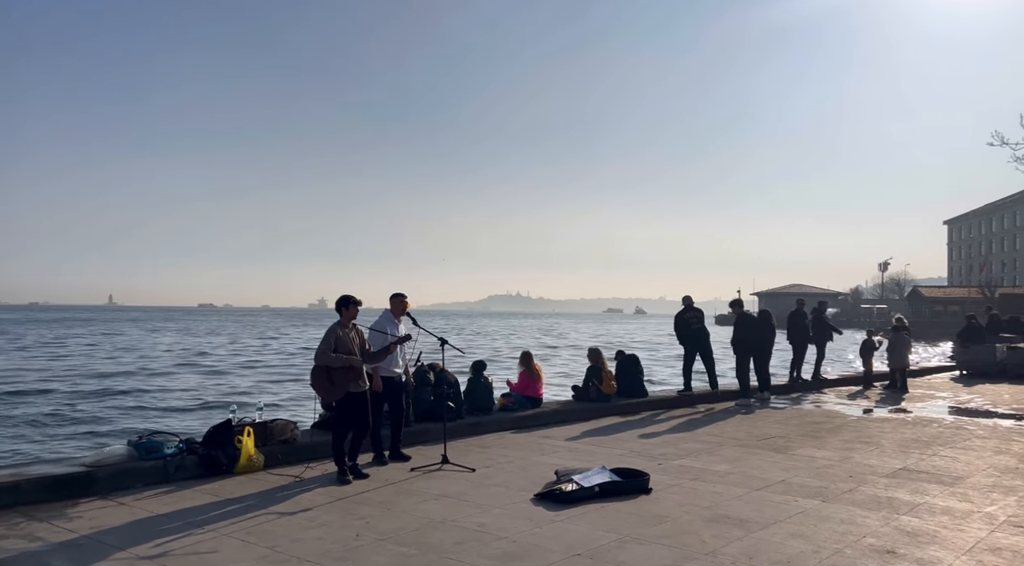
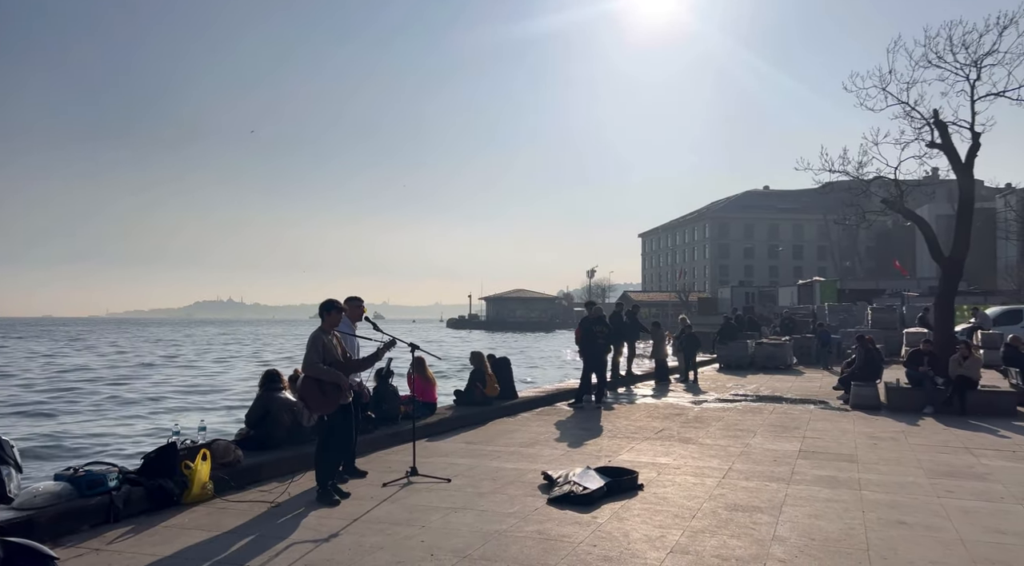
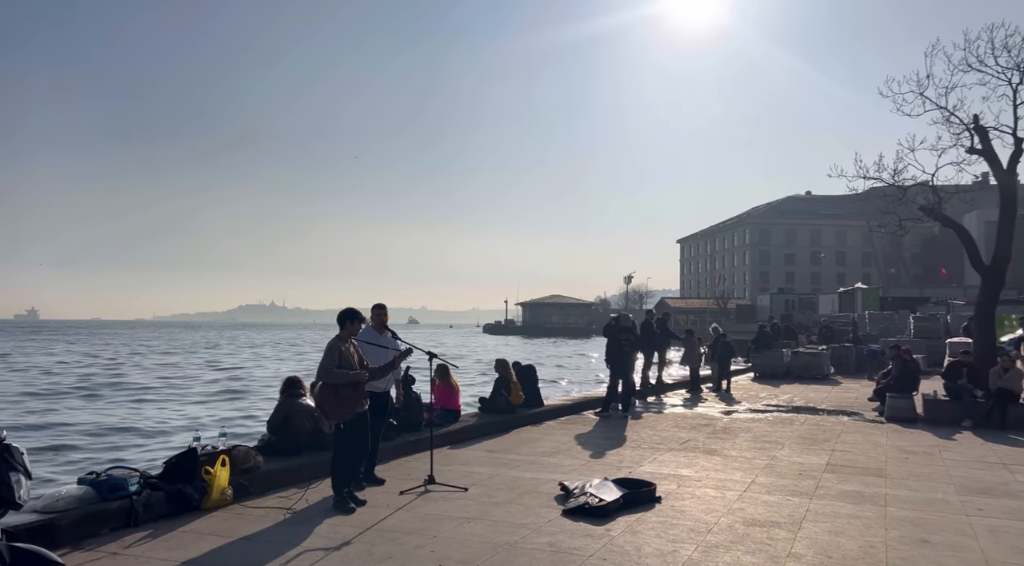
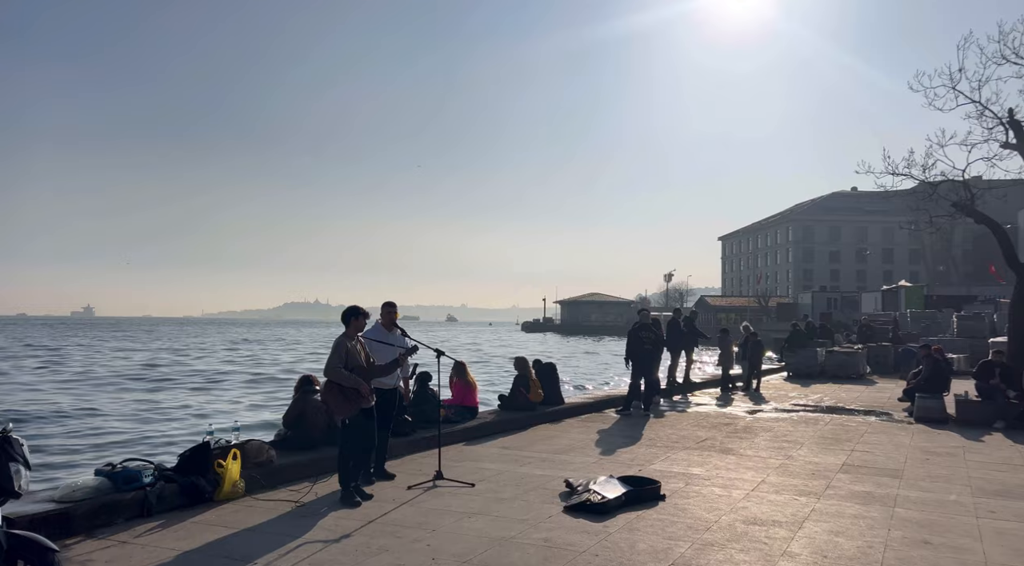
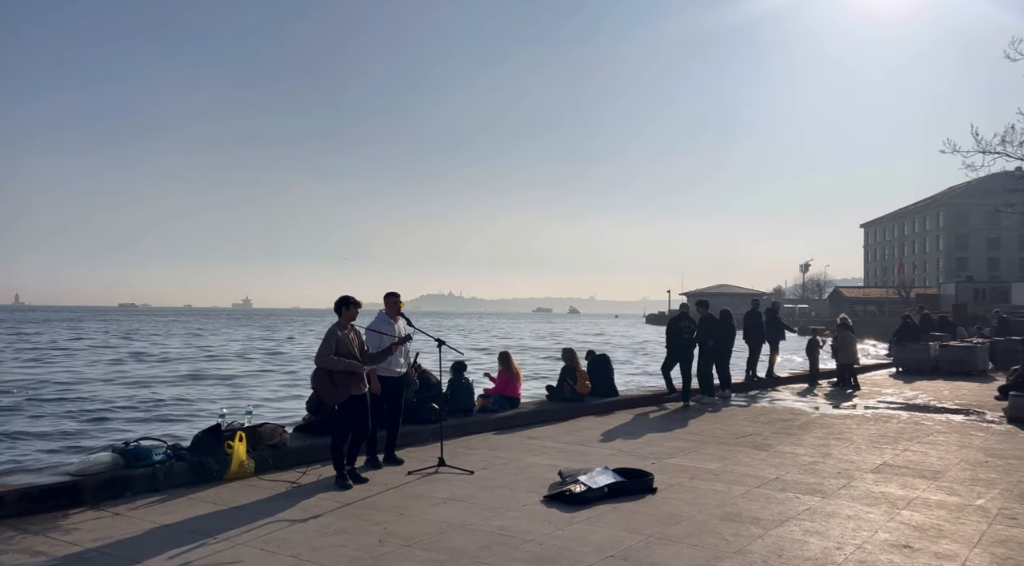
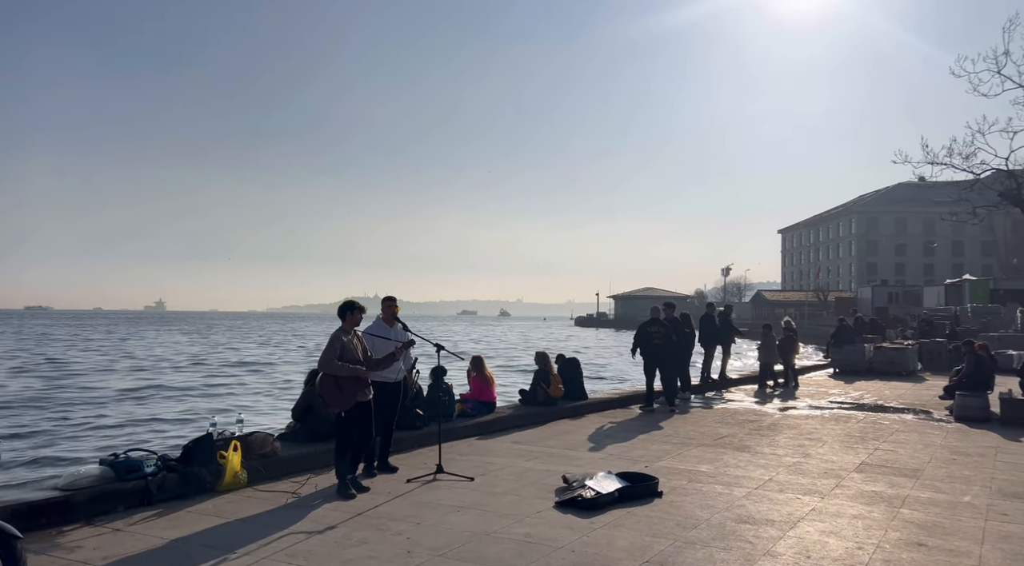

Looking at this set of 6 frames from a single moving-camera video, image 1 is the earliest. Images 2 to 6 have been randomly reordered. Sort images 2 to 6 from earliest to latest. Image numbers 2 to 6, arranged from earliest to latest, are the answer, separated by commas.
5, 6, 4, 3, 2
